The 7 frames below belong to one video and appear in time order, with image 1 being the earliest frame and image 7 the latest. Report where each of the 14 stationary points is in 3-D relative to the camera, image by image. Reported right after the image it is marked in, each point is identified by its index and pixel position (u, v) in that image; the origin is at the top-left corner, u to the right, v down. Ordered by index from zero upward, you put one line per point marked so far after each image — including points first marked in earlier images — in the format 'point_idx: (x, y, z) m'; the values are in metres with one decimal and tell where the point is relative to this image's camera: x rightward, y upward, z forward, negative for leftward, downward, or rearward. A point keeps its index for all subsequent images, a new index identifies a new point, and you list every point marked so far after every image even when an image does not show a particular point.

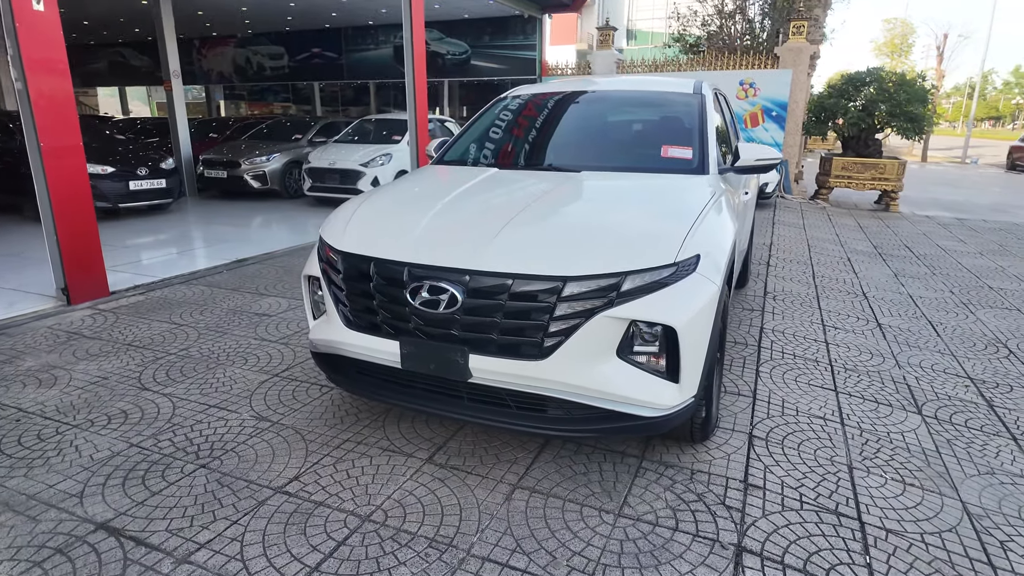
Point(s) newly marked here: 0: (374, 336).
0: (-0.6, -0.2, +2.5) m
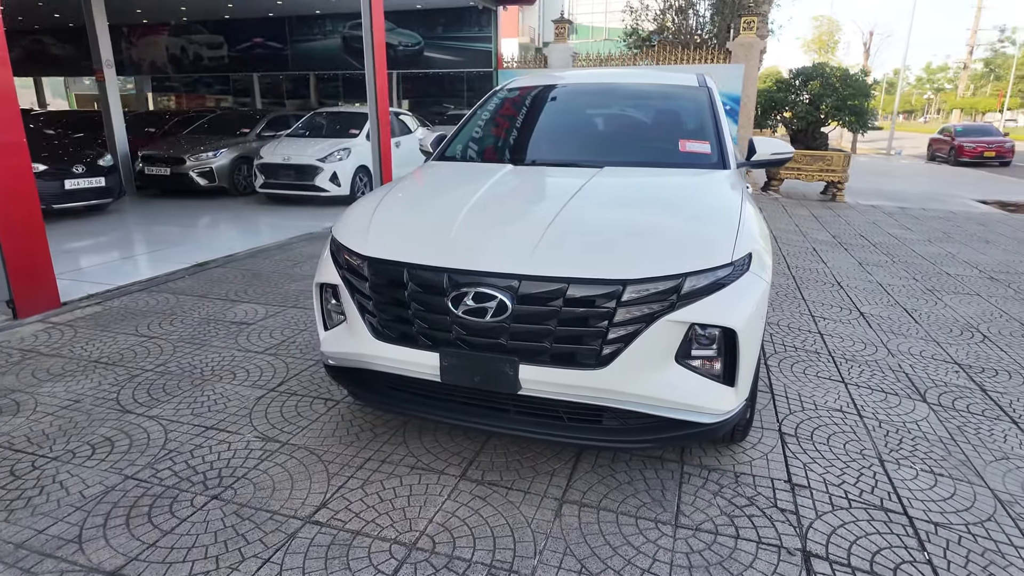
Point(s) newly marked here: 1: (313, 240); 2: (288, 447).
0: (-0.4, -0.2, +2.3) m
1: (-2.4, +0.6, +7.4) m
2: (-1.0, -0.7, +2.8) m
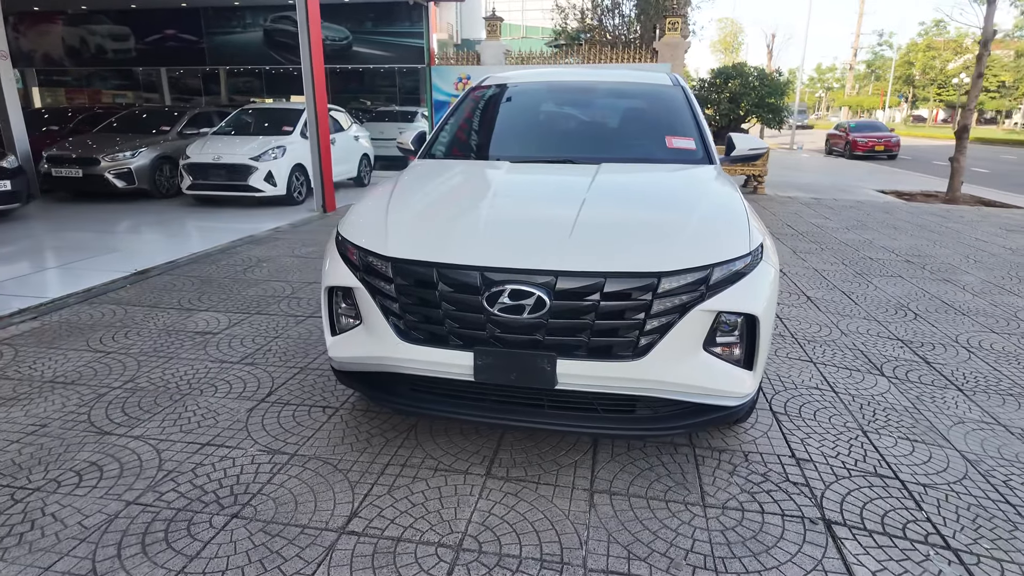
0: (-0.3, -0.2, +2.3) m
1: (-3.0, +0.5, +7.1) m
2: (-0.9, -0.7, +2.7) m
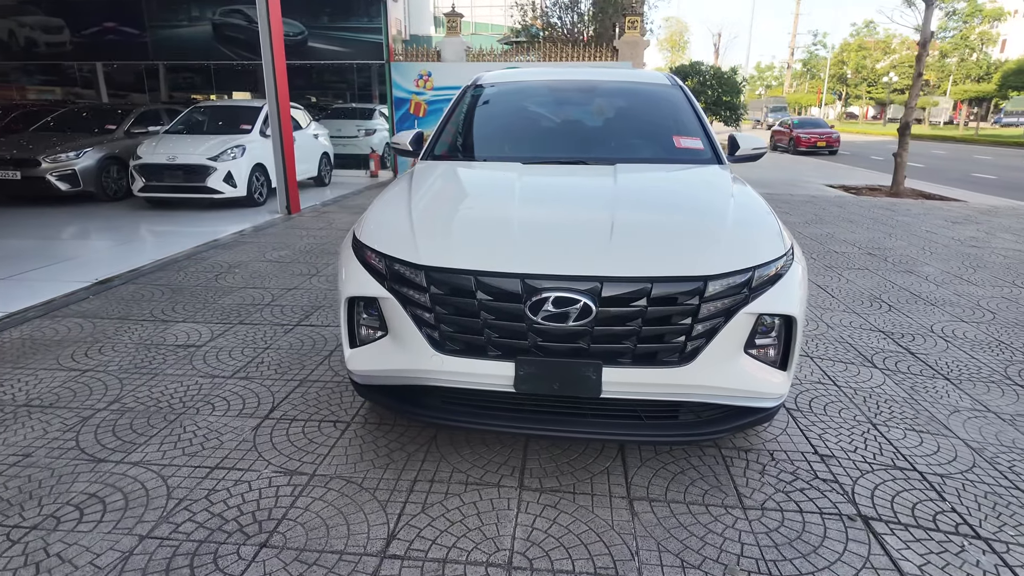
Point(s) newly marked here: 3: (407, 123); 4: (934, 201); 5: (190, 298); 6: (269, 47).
0: (-0.1, -0.3, +2.2) m
1: (-3.2, +0.5, +6.8) m
2: (-0.8, -0.8, +2.5) m
3: (-2.4, +3.7, +13.6) m
4: (+9.1, +1.9, +13.0) m
5: (-2.6, -0.1, +4.9) m
6: (-3.2, +3.2, +8.1) m
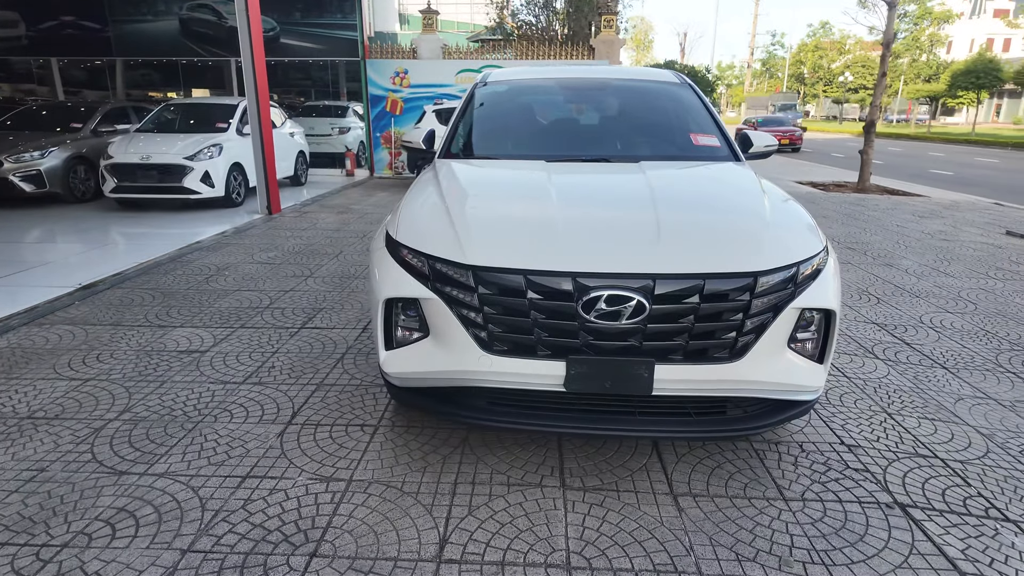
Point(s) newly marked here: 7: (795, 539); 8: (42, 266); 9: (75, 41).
0: (+0.1, -0.3, +2.2) m
1: (-3.3, +0.4, +6.6) m
2: (-0.6, -0.8, +2.5) m
3: (-2.9, +3.7, +13.4) m
4: (+8.6, +2.0, +13.5) m
5: (-2.6, -0.1, +4.8) m
6: (-3.4, +3.1, +7.9) m
7: (+1.0, -0.9, +2.2) m
8: (-5.0, +0.2, +6.5) m
9: (-9.9, +5.6, +13.7) m
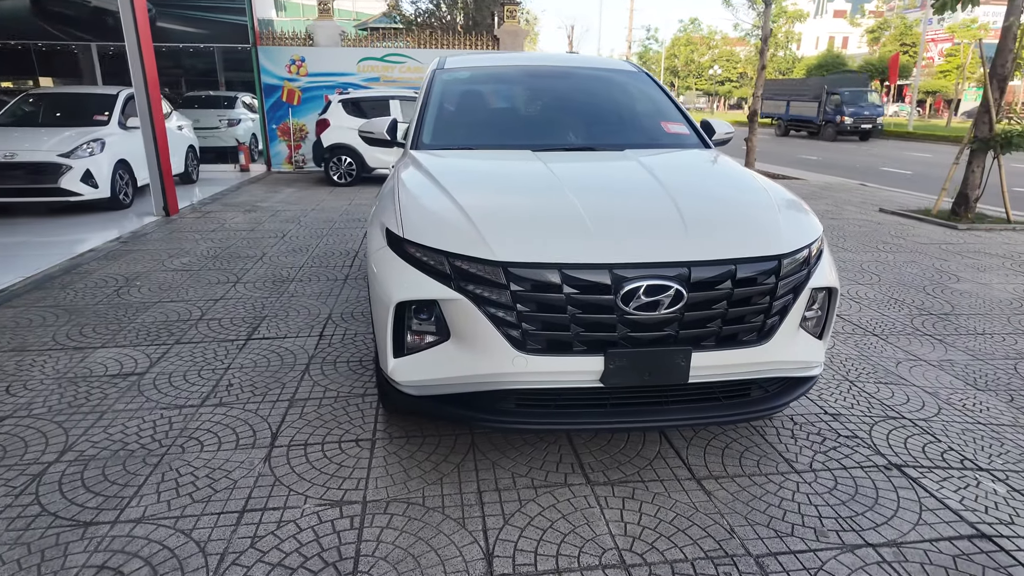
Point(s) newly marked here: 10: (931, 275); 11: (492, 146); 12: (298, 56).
0: (+0.2, -0.2, +2.1) m
1: (-3.9, +0.3, +5.8) m
2: (-0.5, -0.8, +2.3) m
3: (-4.8, +3.7, +12.6) m
4: (+6.5, +2.6, +14.6) m
5: (-2.9, -0.2, +4.2) m
6: (-4.4, +3.0, +7.0) m
7: (+1.2, -0.8, +2.3) m
8: (-5.6, 0.0, +5.4) m
9: (-11.9, +5.2, +11.6) m
10: (+4.4, +0.1, +6.3) m
11: (-0.1, +0.8, +3.3) m
12: (-4.4, +4.7, +12.4) m
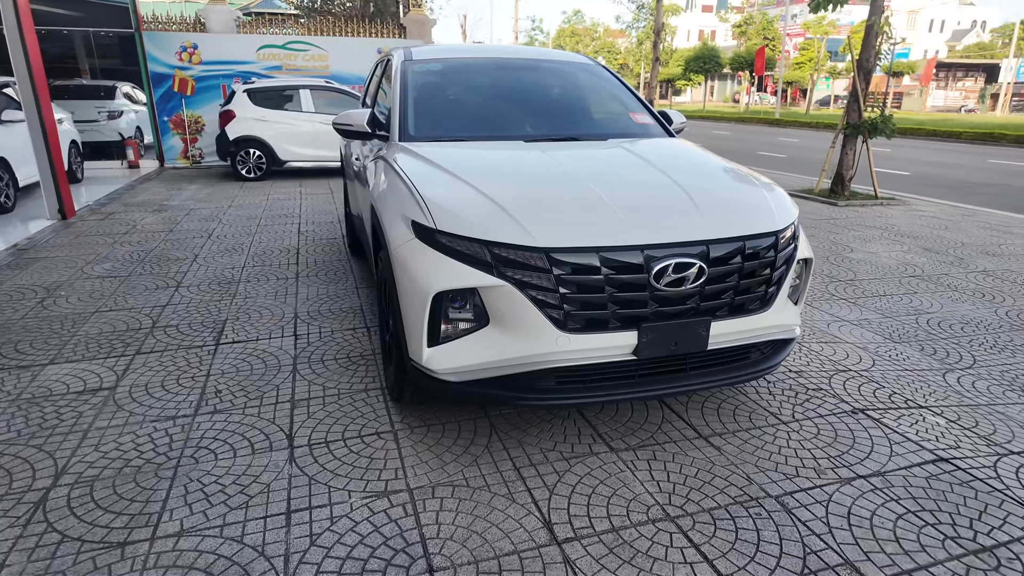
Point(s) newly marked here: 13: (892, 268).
0: (+0.3, -0.2, +2.3) m
1: (-4.4, +0.2, +5.3) m
2: (-0.3, -0.8, +2.3) m
3: (-6.6, +3.6, +11.7) m
4: (+4.3, +3.2, +15.6) m
5: (-3.0, -0.3, +3.8) m
6: (-5.2, +2.9, +6.3) m
7: (+1.3, -0.7, +2.6) m
8: (-5.9, -0.2, +4.6) m
9: (-13.5, +4.7, +9.5) m
10: (+3.7, +0.5, +7.1) m
11: (-0.2, +0.9, +3.4) m
12: (-6.2, +4.7, +11.5) m
13: (+3.9, +0.2, +6.2) m
